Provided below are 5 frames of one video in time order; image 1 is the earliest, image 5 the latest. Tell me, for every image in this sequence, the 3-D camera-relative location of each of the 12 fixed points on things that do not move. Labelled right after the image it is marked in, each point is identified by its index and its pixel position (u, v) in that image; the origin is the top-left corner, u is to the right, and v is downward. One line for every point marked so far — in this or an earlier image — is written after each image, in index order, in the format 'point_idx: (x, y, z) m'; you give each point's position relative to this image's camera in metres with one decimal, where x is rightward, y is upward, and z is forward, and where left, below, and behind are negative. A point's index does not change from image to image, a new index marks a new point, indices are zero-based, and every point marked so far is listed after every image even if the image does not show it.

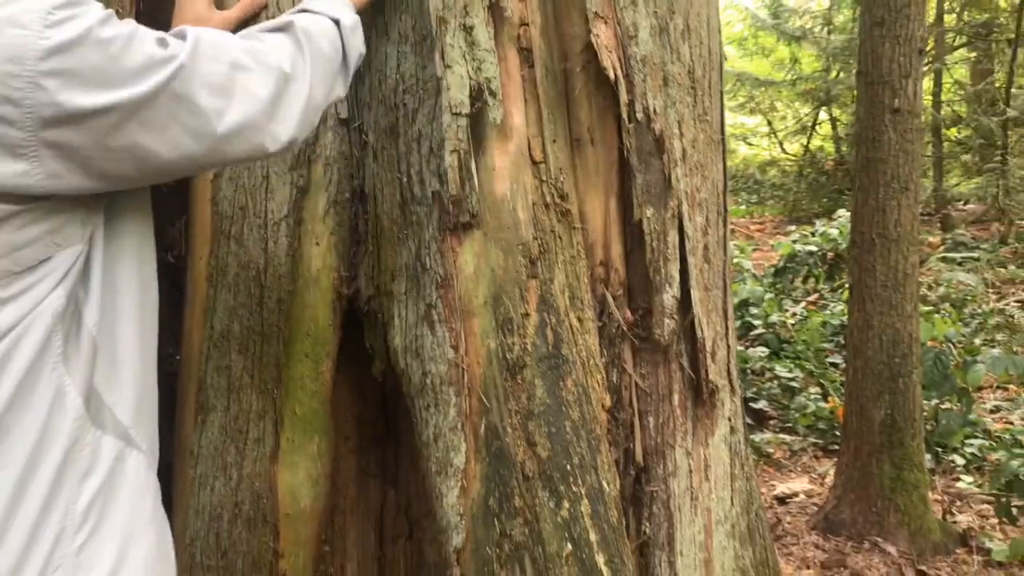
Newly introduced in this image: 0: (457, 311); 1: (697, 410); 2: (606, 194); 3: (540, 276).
0: (-0.1, 0.0, +1.6) m
1: (+0.3, -0.2, +1.7) m
2: (+0.2, +0.2, +1.7) m
3: (0.0, 0.0, +1.6) m
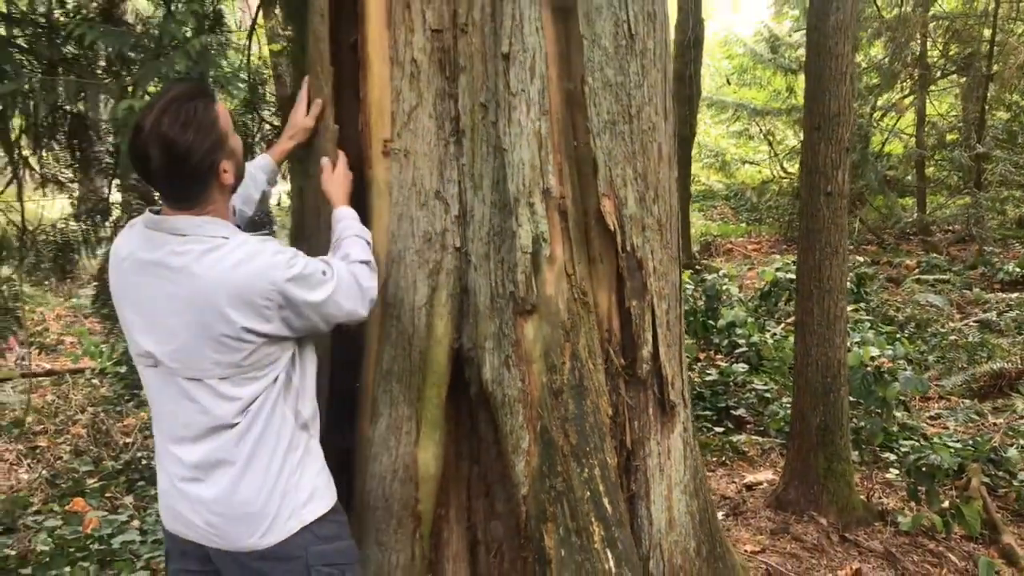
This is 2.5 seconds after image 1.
0: (0.0, -0.2, +2.8) m
1: (+0.4, -0.4, +2.9) m
2: (+0.3, 0.0, +2.9) m
3: (+0.2, -0.1, +2.8) m
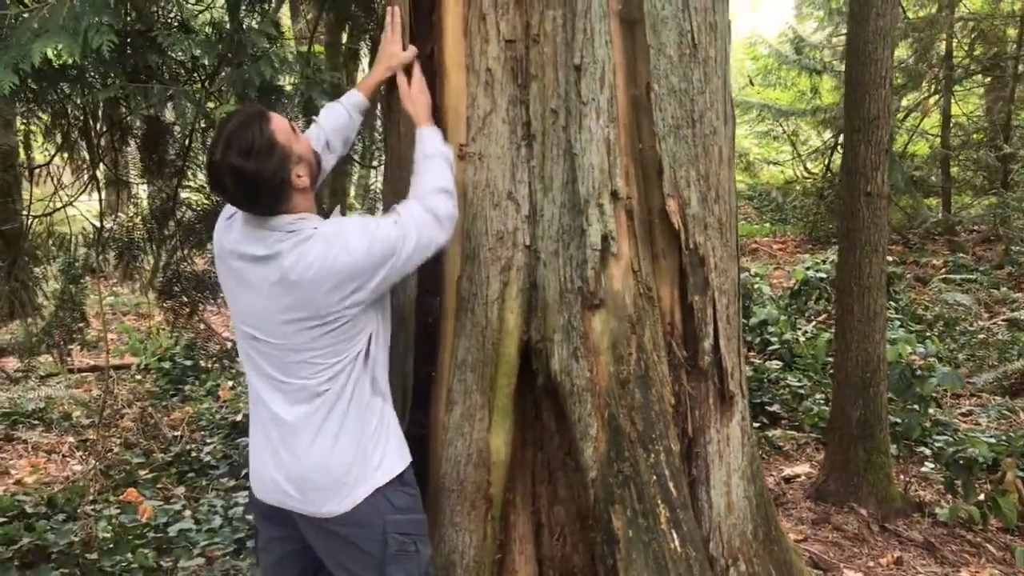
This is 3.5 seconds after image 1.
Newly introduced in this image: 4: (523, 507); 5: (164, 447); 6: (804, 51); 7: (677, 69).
0: (+0.2, -0.2, +2.9) m
1: (+0.6, -0.4, +3.1) m
2: (+0.5, 0.0, +3.0) m
3: (+0.4, -0.1, +2.9) m
4: (0.0, -0.7, +3.2) m
5: (-2.6, -1.2, +7.5) m
6: (+3.8, +3.1, +13.0) m
7: (+0.5, +0.6, +2.9) m
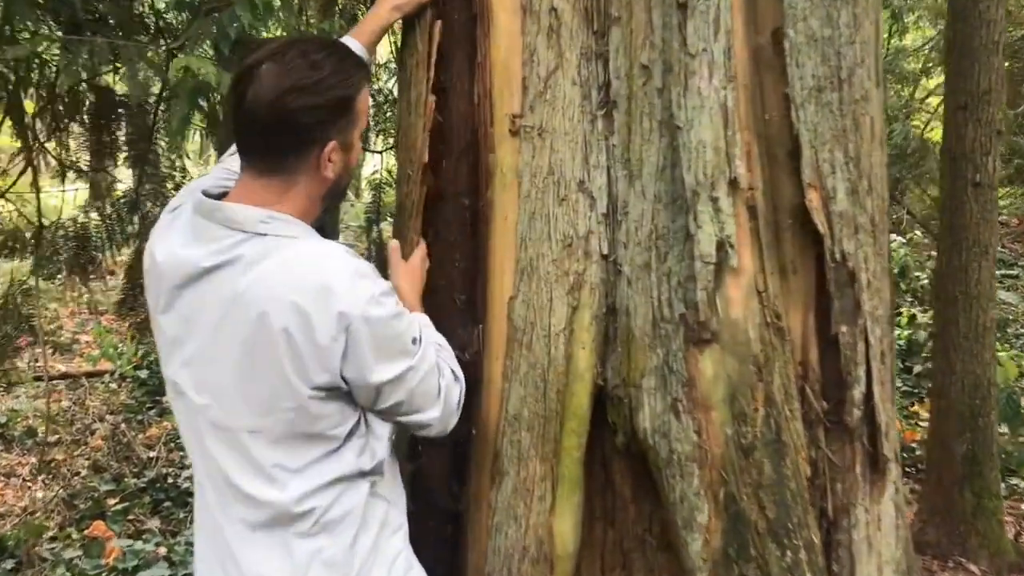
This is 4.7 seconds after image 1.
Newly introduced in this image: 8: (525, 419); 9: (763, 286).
0: (+0.4, -0.2, +2.1) m
1: (+0.8, -0.4, +2.2) m
2: (+0.6, -0.1, +2.2) m
3: (+0.5, -0.2, +2.1) m
4: (+0.2, -0.8, +2.3) m
5: (-2.5, -1.2, +6.6) m
6: (+3.9, +3.1, +12.1) m
7: (+0.6, +0.6, +2.1) m
8: (0.0, -0.3, +2.2) m
9: (+0.5, 0.0, +2.1) m
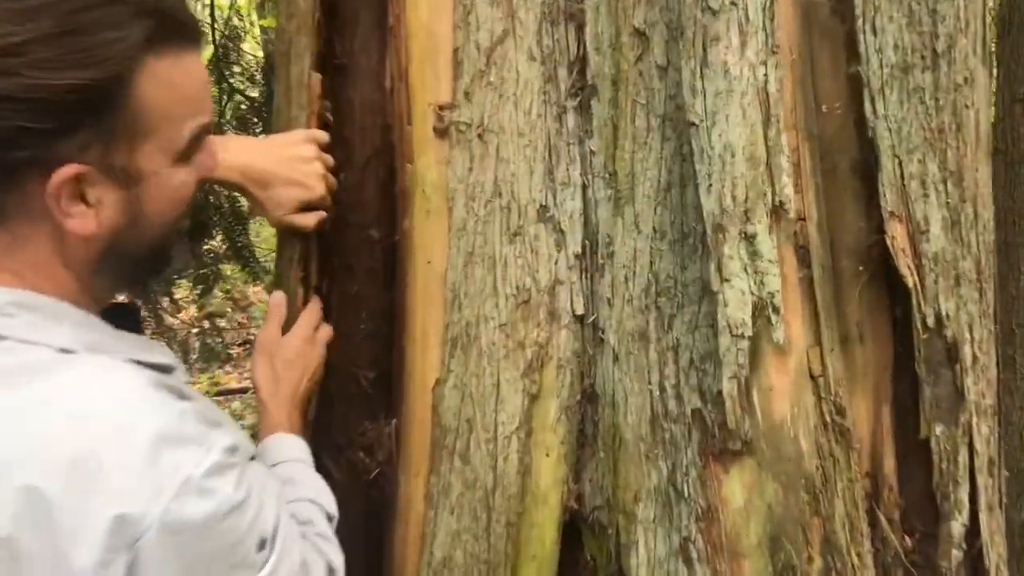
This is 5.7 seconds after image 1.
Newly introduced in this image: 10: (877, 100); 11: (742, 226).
0: (+0.3, -0.4, +1.4) m
1: (+0.7, -0.5, +1.5) m
2: (+0.5, -0.2, +1.5) m
3: (+0.4, -0.3, +1.4) m
4: (+0.1, -0.9, +1.6) m
5: (-2.6, -1.3, +5.9) m
6: (+3.6, +3.0, +11.5) m
7: (+0.5, +0.5, +1.4) m
8: (-0.1, -0.4, +1.5) m
9: (+0.4, -0.1, +1.4) m
10: (+0.5, +0.3, +1.4) m
11: (+0.3, +0.1, +1.3) m
